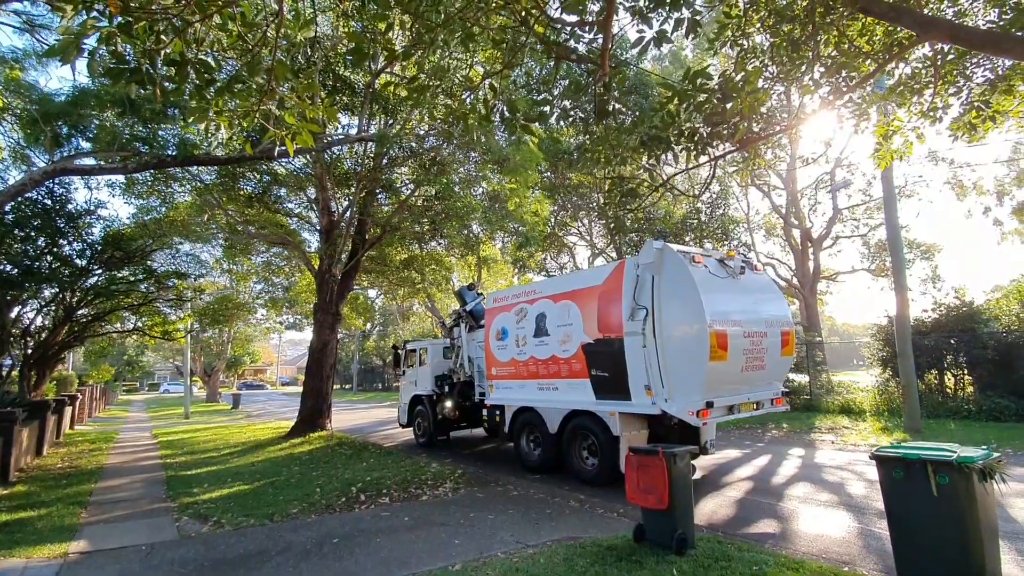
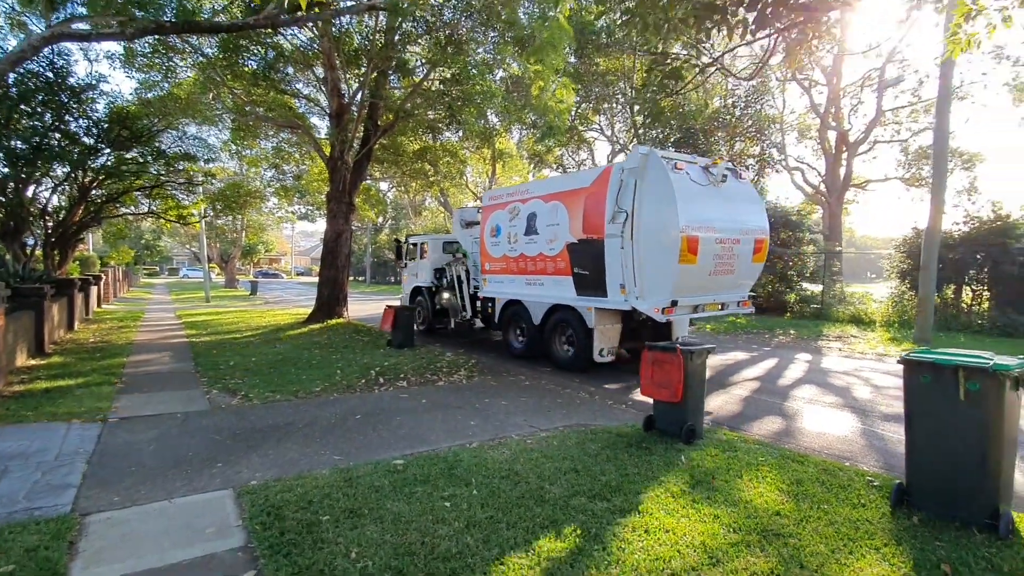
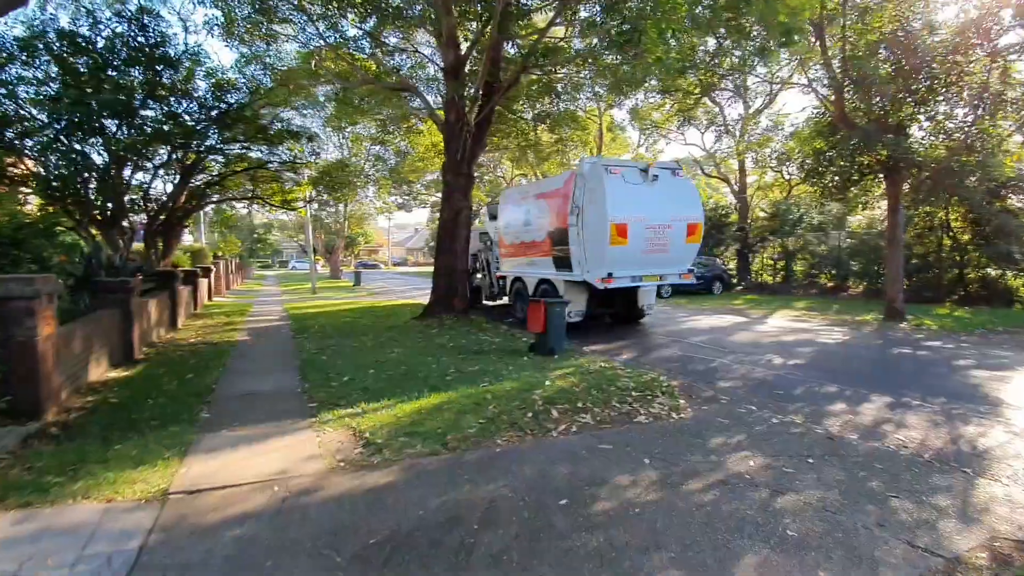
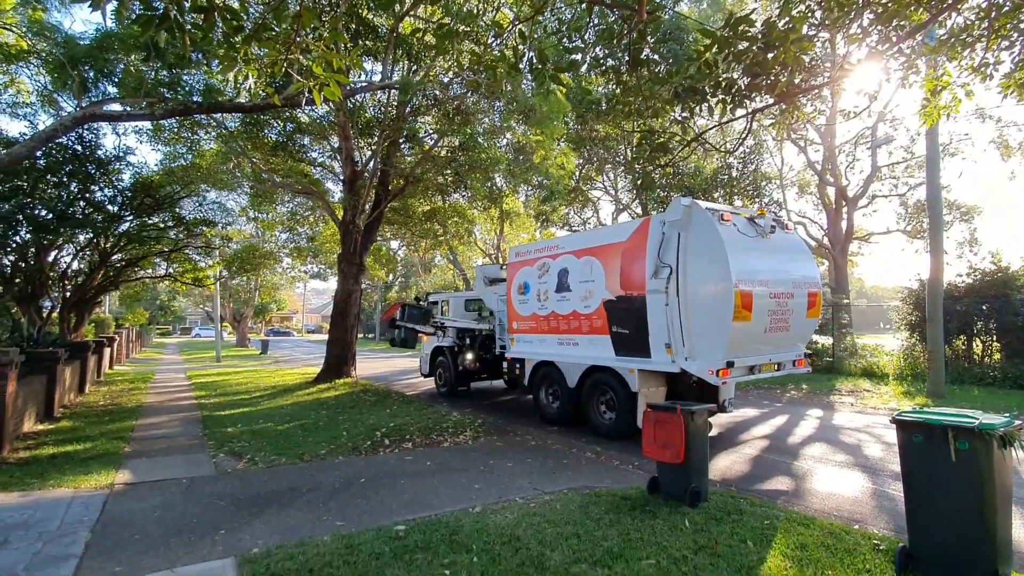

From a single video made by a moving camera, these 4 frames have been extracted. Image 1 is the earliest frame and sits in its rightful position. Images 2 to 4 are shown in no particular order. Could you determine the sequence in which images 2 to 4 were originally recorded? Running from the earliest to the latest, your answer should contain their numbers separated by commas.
4, 2, 3
